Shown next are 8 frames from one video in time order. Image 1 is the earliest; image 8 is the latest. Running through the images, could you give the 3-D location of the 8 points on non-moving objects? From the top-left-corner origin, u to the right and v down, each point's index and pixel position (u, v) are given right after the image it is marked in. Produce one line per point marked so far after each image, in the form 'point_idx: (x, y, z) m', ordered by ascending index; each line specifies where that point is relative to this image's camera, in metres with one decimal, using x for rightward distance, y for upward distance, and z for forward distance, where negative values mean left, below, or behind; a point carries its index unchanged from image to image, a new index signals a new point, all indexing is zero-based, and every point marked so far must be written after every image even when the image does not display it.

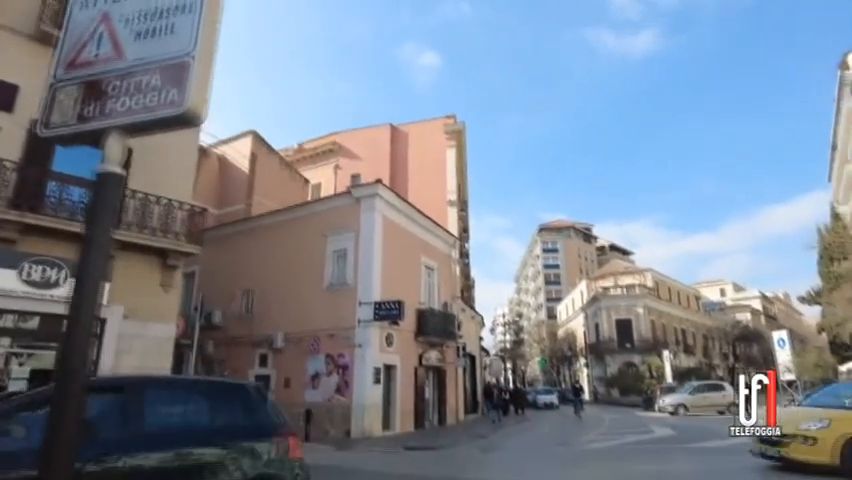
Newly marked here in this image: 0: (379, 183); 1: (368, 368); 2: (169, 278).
0: (-1.7, +2.0, +18.4) m
1: (-1.9, -4.1, +17.3) m
2: (-6.4, -0.9, +13.3) m
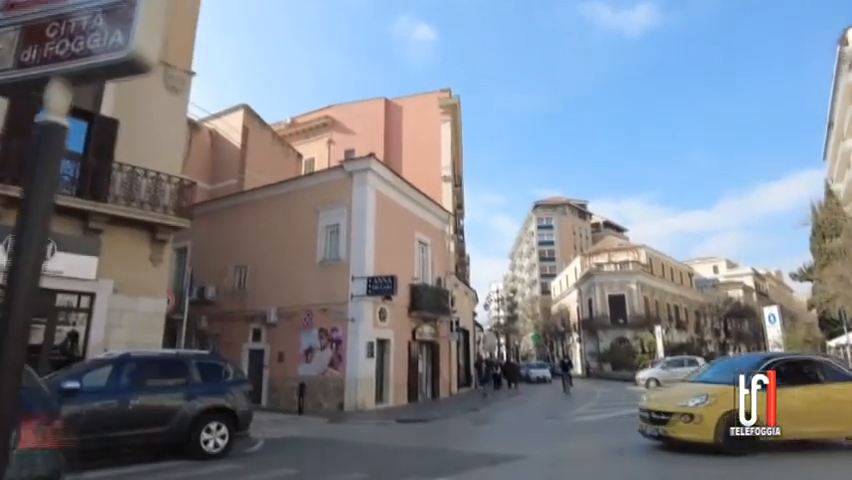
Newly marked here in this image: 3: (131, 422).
0: (-1.9, +2.9, +18.2) m
1: (-2.1, -3.3, +17.3) m
2: (-6.6, -0.3, +13.2) m
3: (-4.4, -2.7, +8.0) m
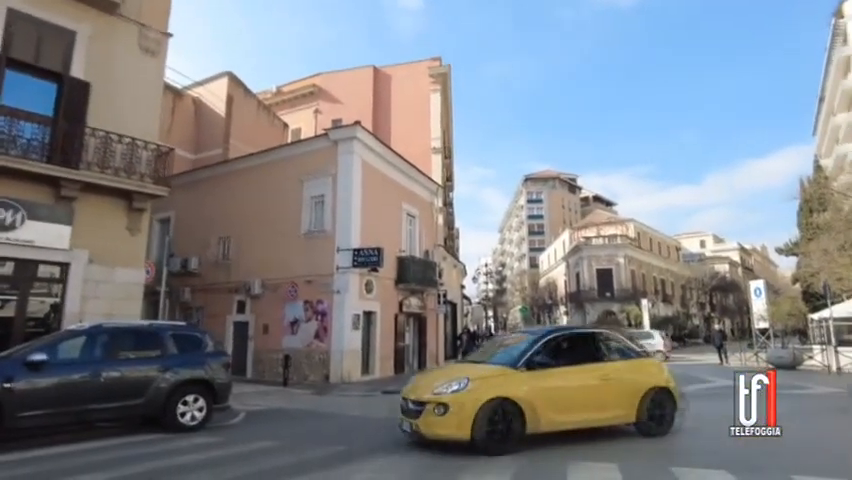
0: (-2.3, +3.9, +17.7) m
1: (-2.6, -2.4, +17.1) m
2: (-6.9, +0.4, +12.8) m
3: (-4.7, -2.2, +7.7) m
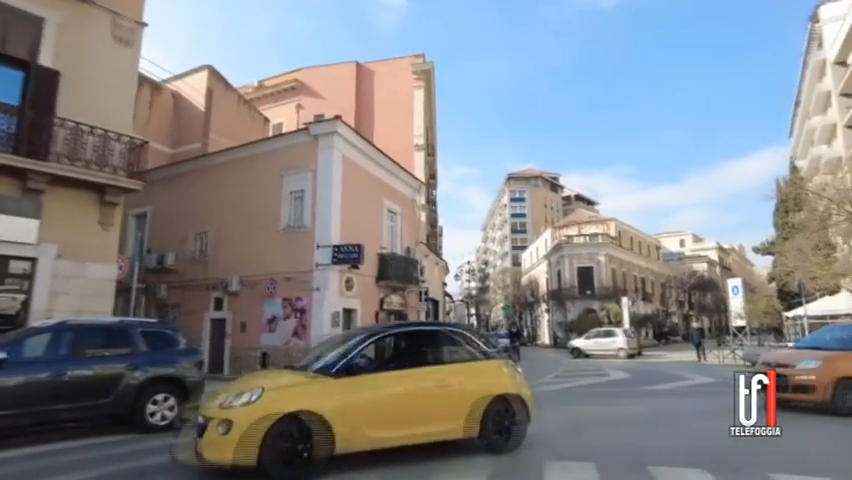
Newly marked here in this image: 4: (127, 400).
0: (-2.9, +4.0, +17.5) m
1: (-3.2, -2.3, +16.9) m
2: (-7.4, +0.6, +12.4) m
3: (-5.0, -2.1, +7.5) m
4: (-4.5, -2.4, +8.0) m
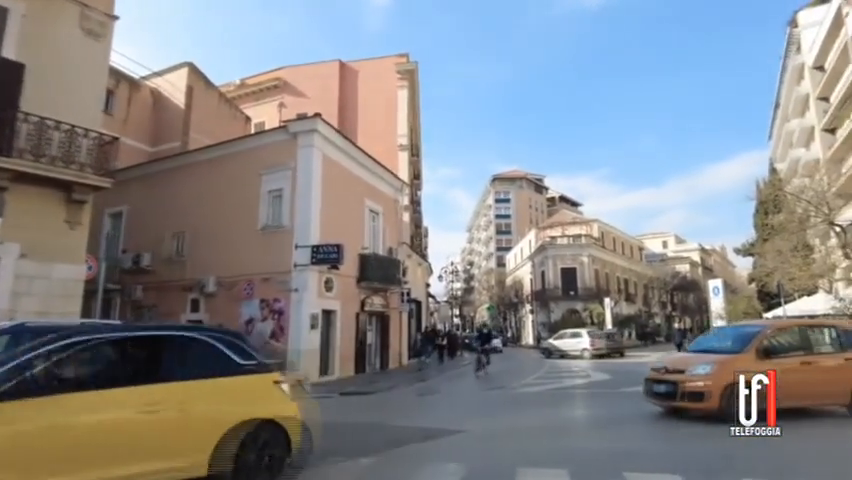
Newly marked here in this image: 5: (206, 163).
0: (-3.5, +4.0, +17.2) m
1: (-3.8, -2.3, +16.6) m
2: (-7.9, +0.6, +12.0) m
3: (-5.3, -2.1, +7.1) m
4: (-4.8, -2.4, +7.7) m
5: (-8.1, +2.9, +19.7) m
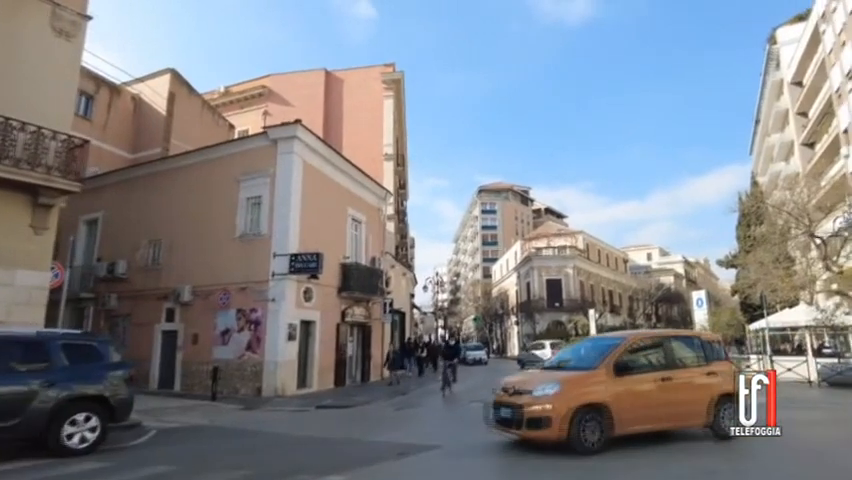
0: (-4.0, +3.7, +16.9) m
1: (-4.3, -2.5, +16.2) m
2: (-8.3, +0.5, +11.5) m
3: (-5.7, -2.2, +6.6) m
4: (-5.2, -2.4, +7.2) m
5: (-8.7, +2.6, +19.3) m
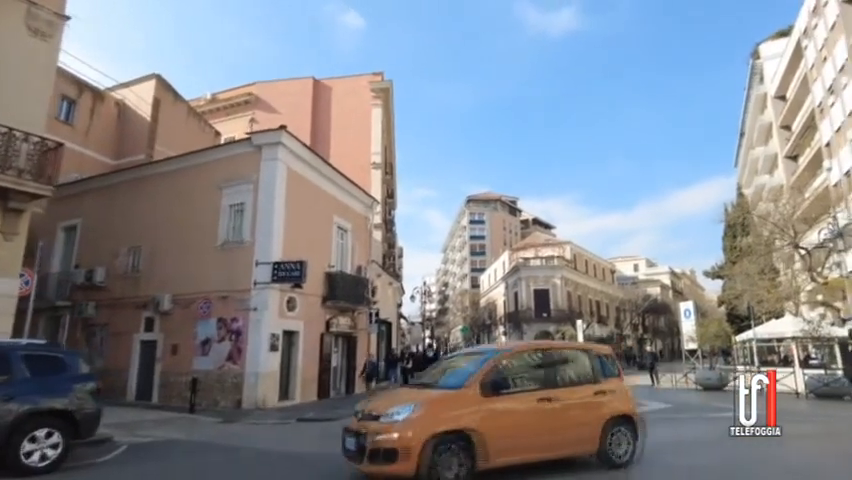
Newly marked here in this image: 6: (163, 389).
0: (-4.4, +3.5, +16.6) m
1: (-4.8, -2.8, +15.8) m
2: (-8.6, +0.3, +11.1) m
3: (-5.9, -2.2, +6.2) m
4: (-5.4, -2.5, +6.8) m
5: (-9.2, +2.3, +18.9) m
6: (-8.3, -4.7, +16.9) m
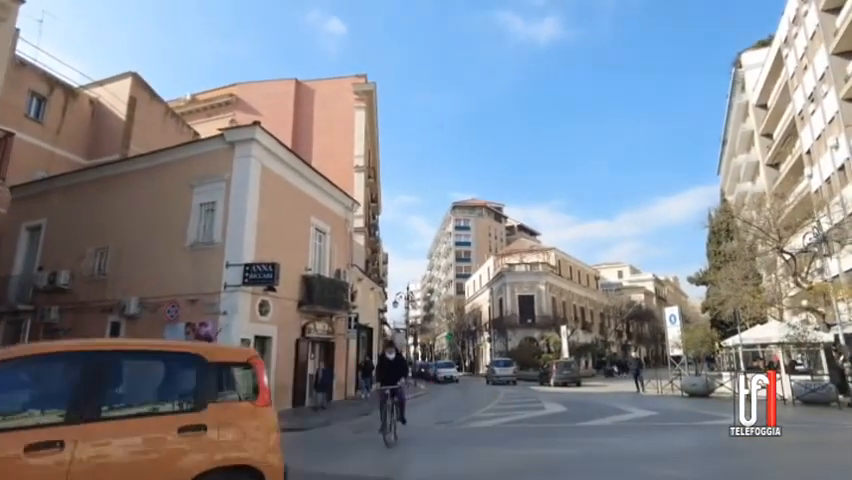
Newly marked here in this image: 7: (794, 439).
0: (-5.0, +3.4, +15.9) m
1: (-5.4, -2.8, +15.0) m
2: (-9.1, +0.4, +10.3) m
3: (-6.2, -2.1, +5.4) m
4: (-5.8, -2.4, +6.0) m
5: (-9.8, +2.3, +18.1) m
6: (-9.0, -4.7, +16.0) m
7: (+7.2, -3.9, +10.5) m
